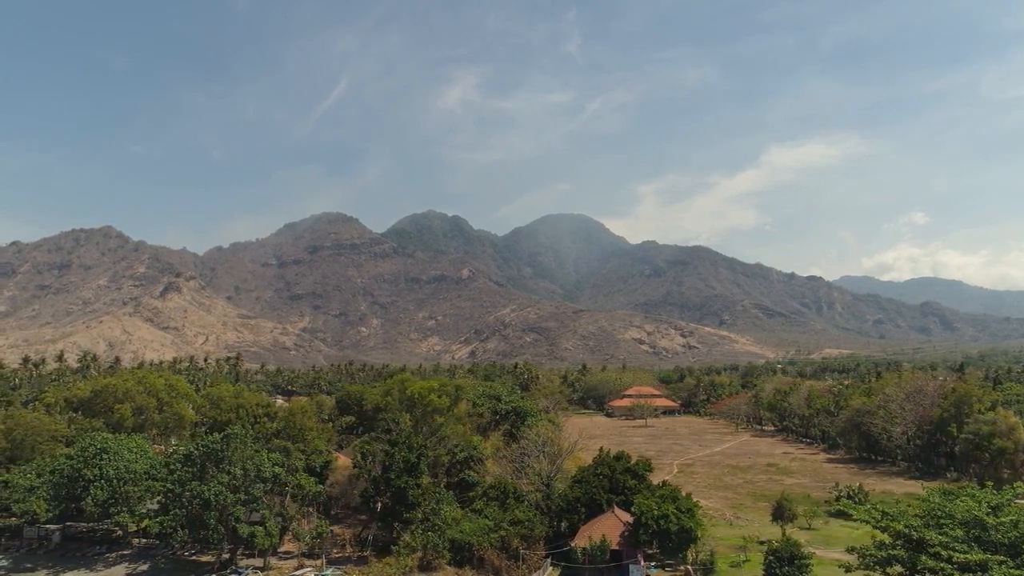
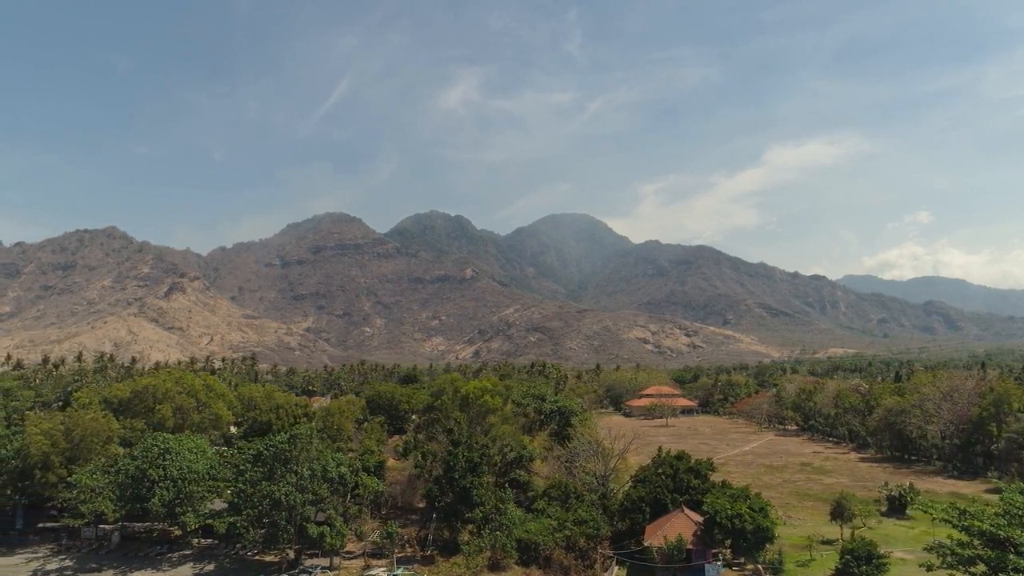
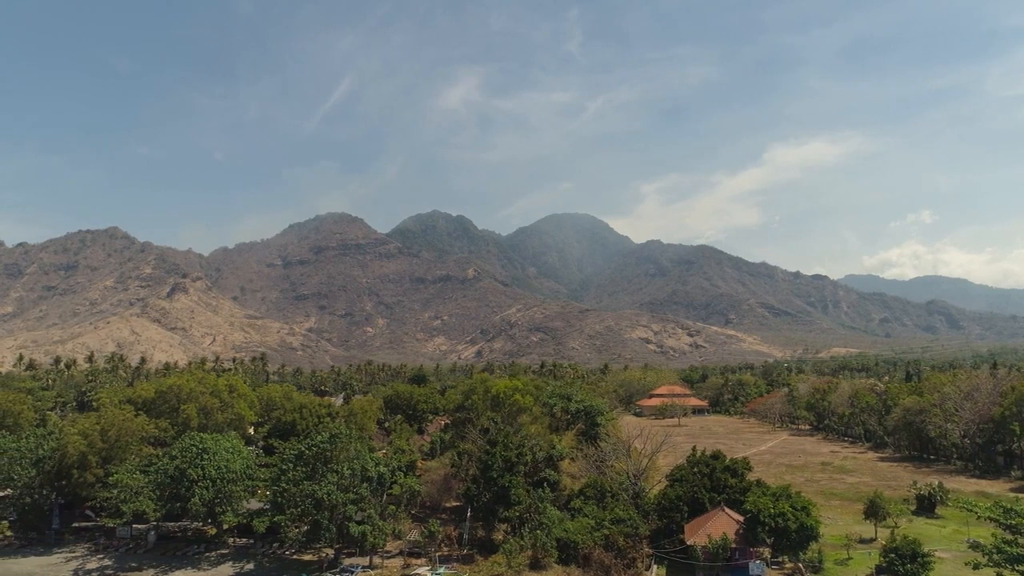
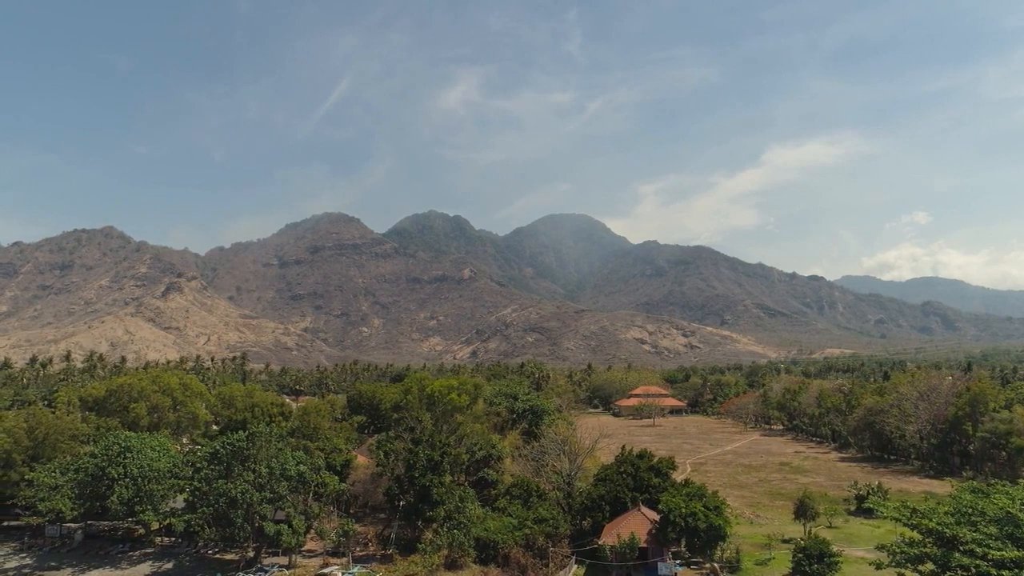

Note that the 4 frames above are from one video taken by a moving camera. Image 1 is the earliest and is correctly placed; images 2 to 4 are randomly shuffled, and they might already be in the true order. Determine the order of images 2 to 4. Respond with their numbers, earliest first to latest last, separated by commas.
4, 2, 3
